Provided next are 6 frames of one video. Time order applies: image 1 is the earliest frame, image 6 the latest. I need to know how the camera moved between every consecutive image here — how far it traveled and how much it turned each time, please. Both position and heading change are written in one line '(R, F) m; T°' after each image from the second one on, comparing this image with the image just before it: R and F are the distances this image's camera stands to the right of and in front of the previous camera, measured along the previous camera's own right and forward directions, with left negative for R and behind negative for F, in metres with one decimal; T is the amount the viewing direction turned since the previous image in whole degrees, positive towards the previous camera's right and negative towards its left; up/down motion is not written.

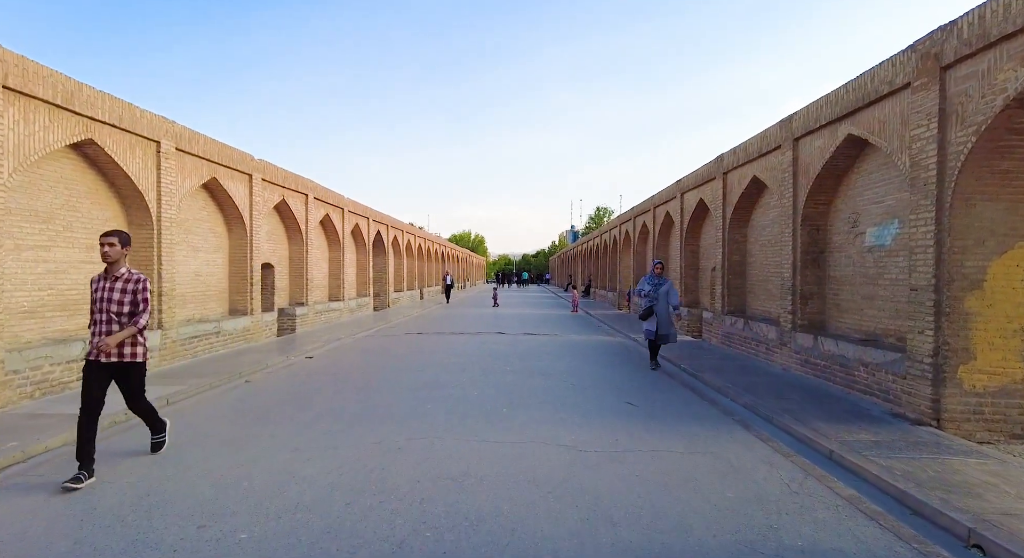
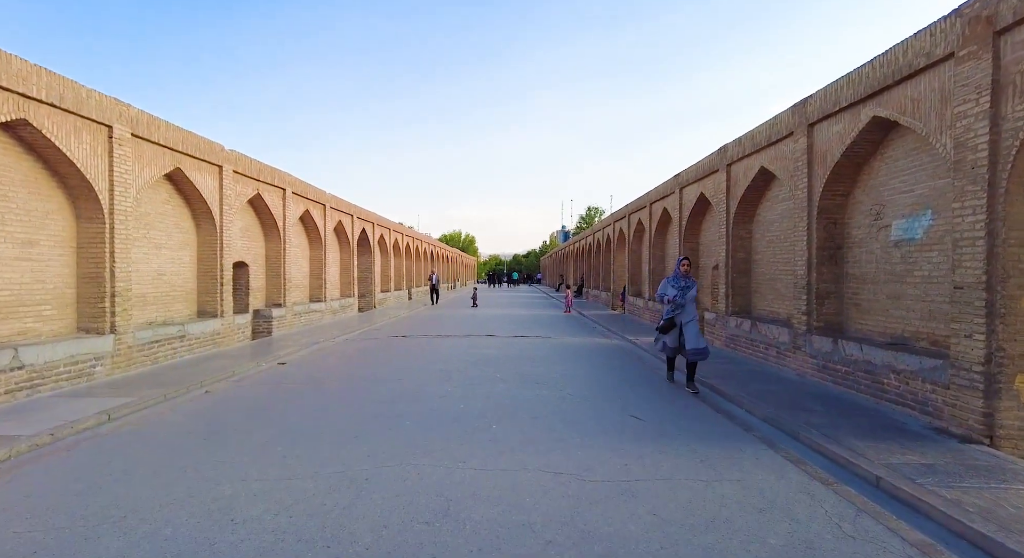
(0.0, +0.7) m; +1°
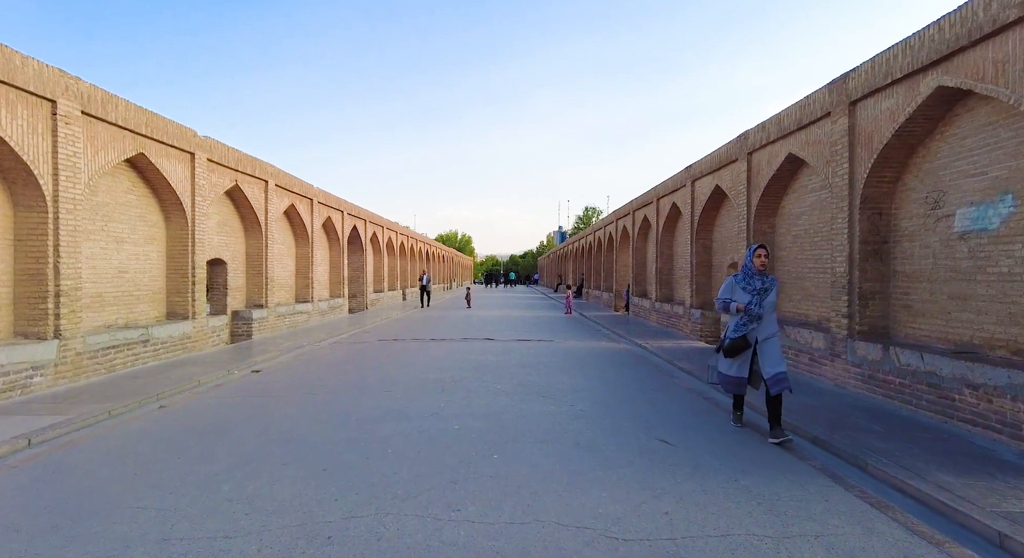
(-0.1, +0.8) m; 0°
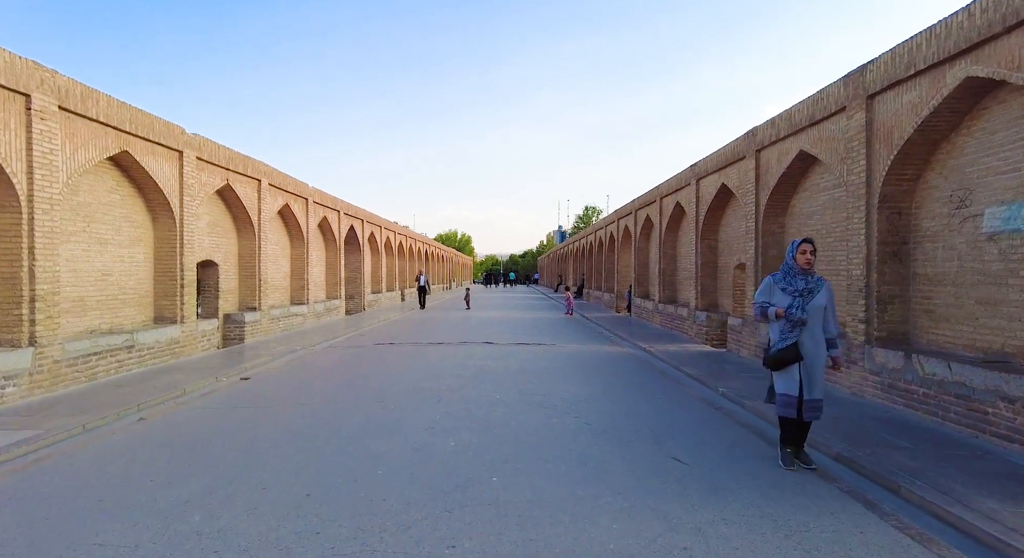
(0.0, +0.3) m; 0°
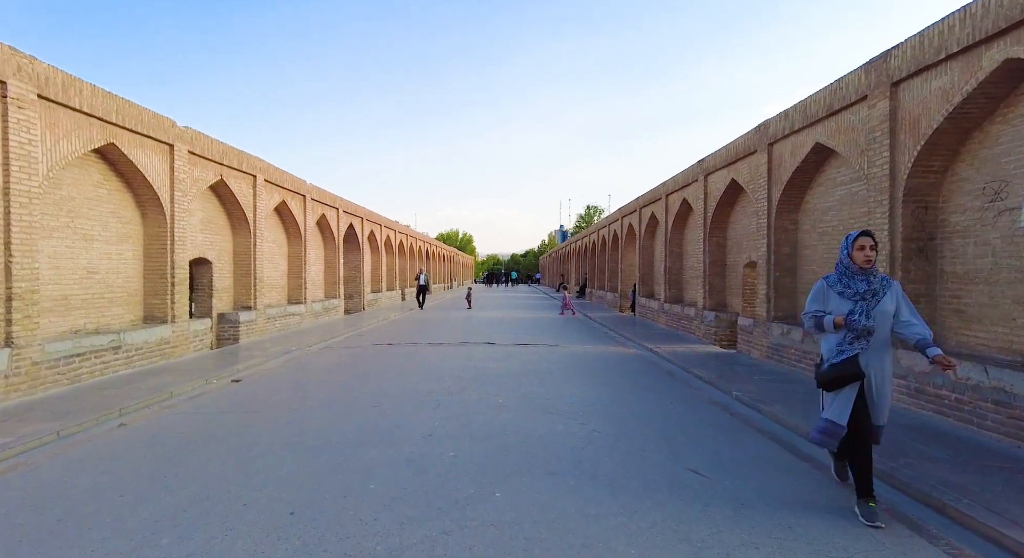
(0.0, +0.3) m; 0°
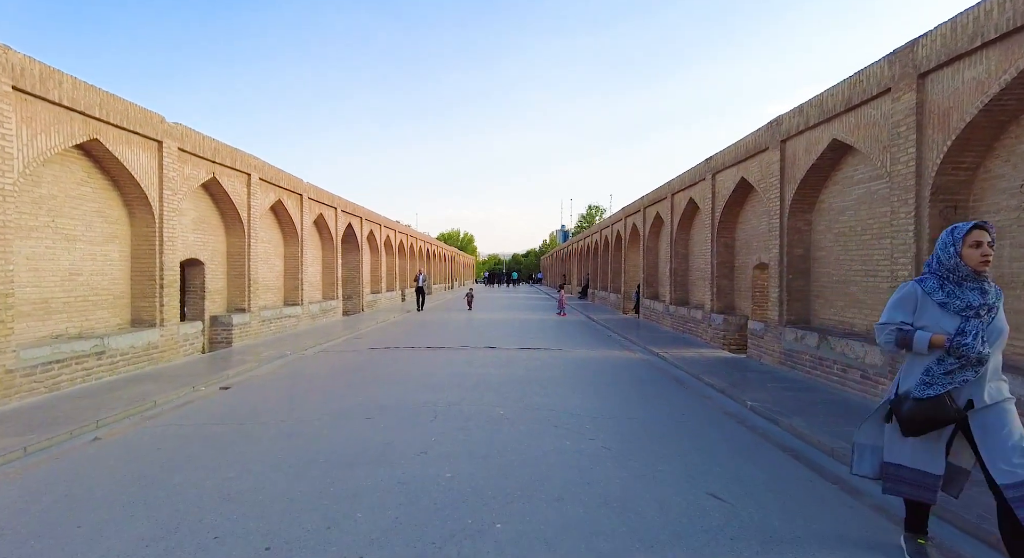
(0.0, +0.3) m; 0°
